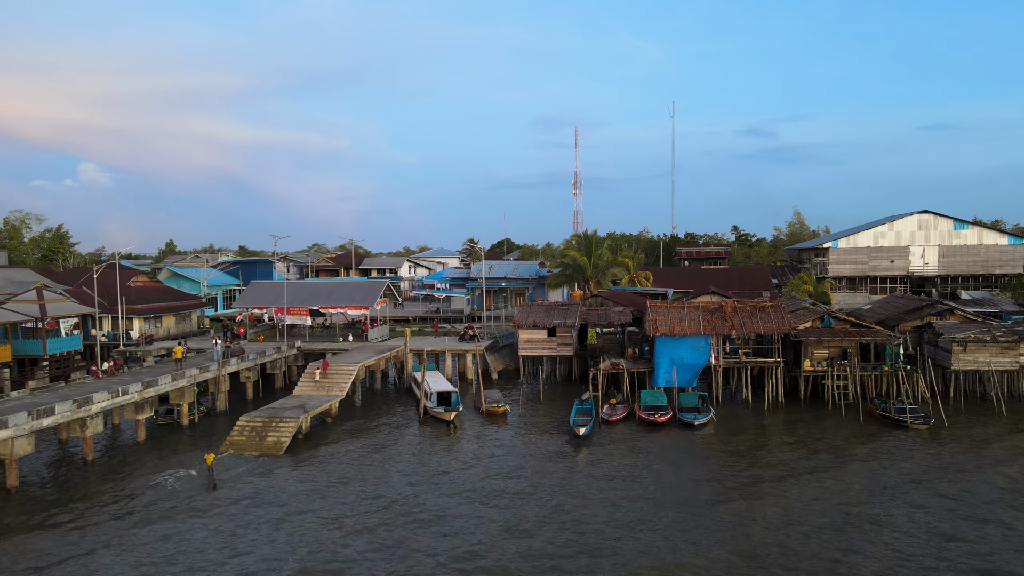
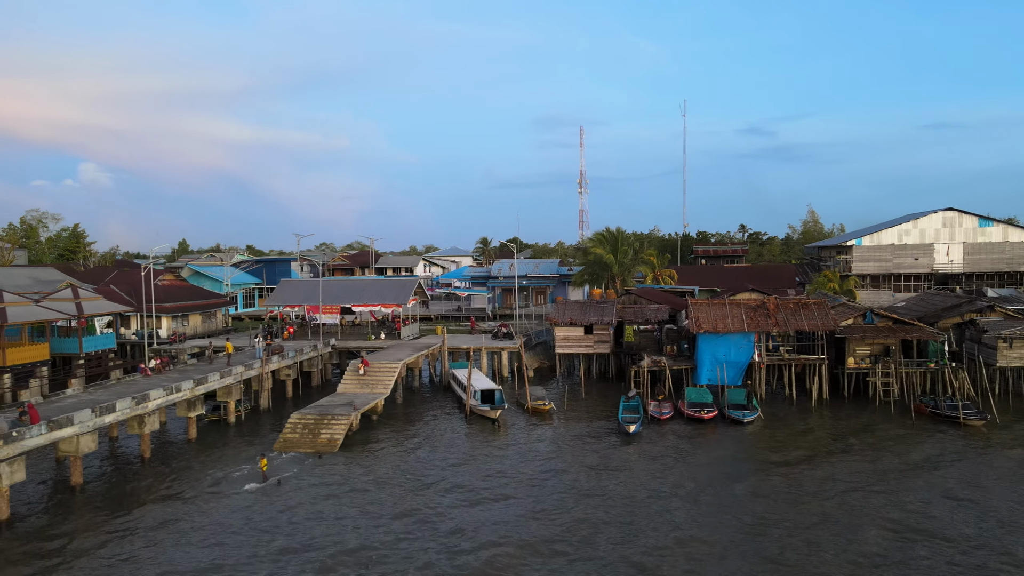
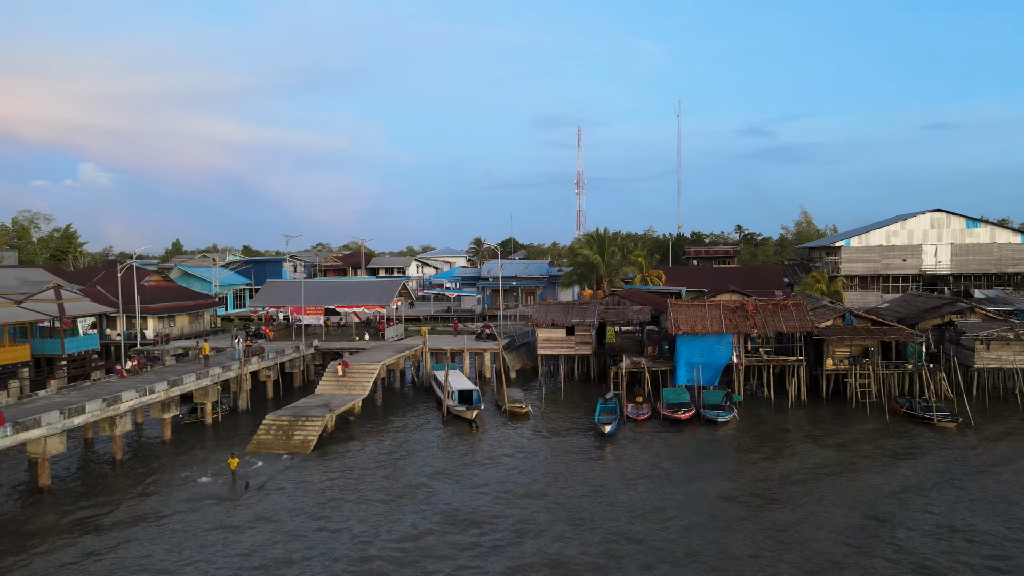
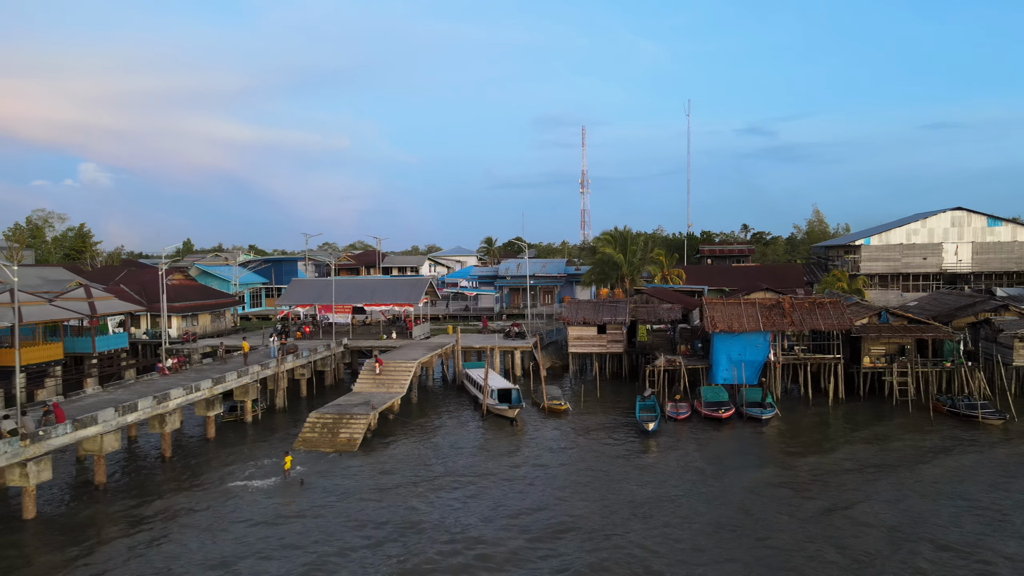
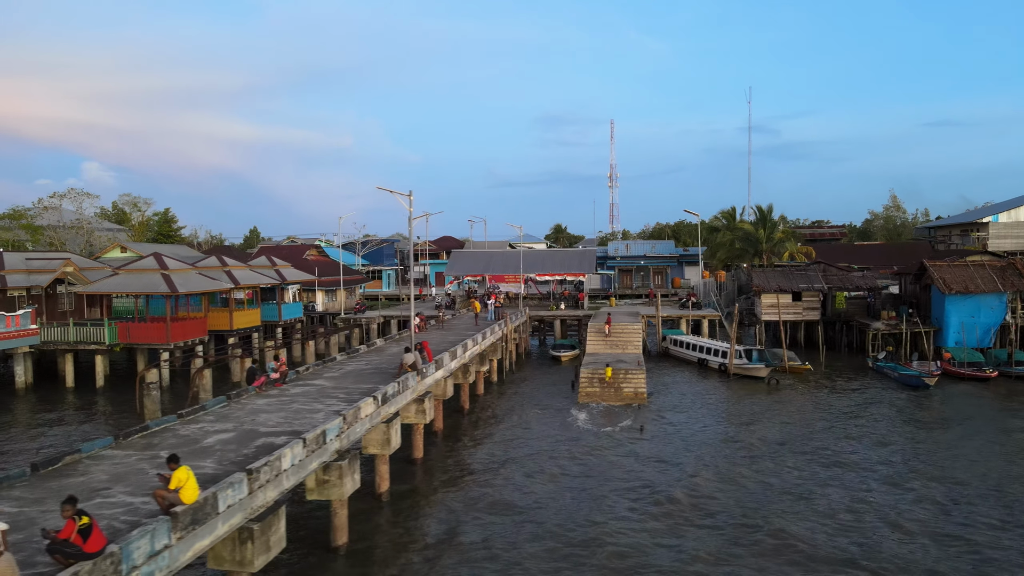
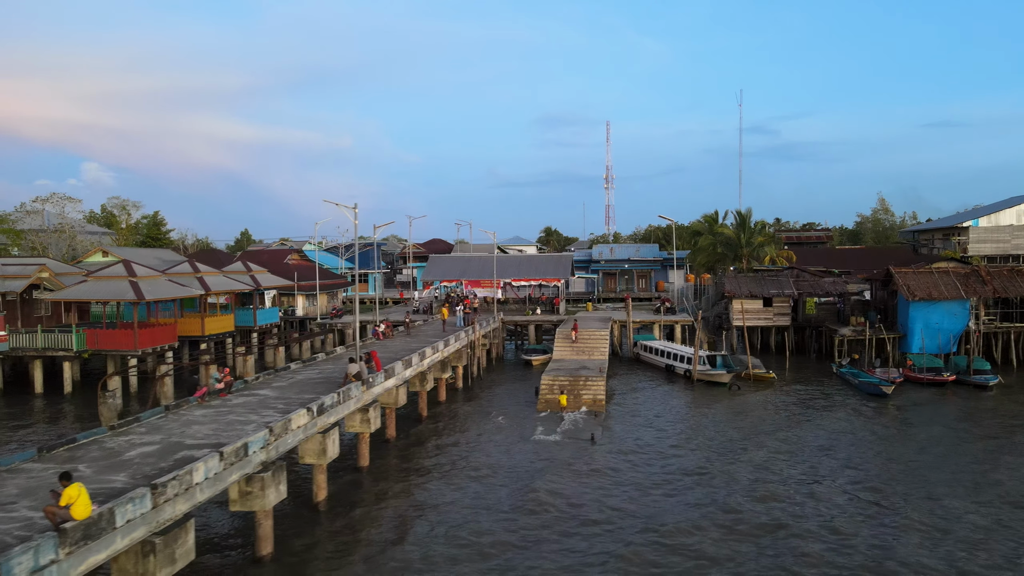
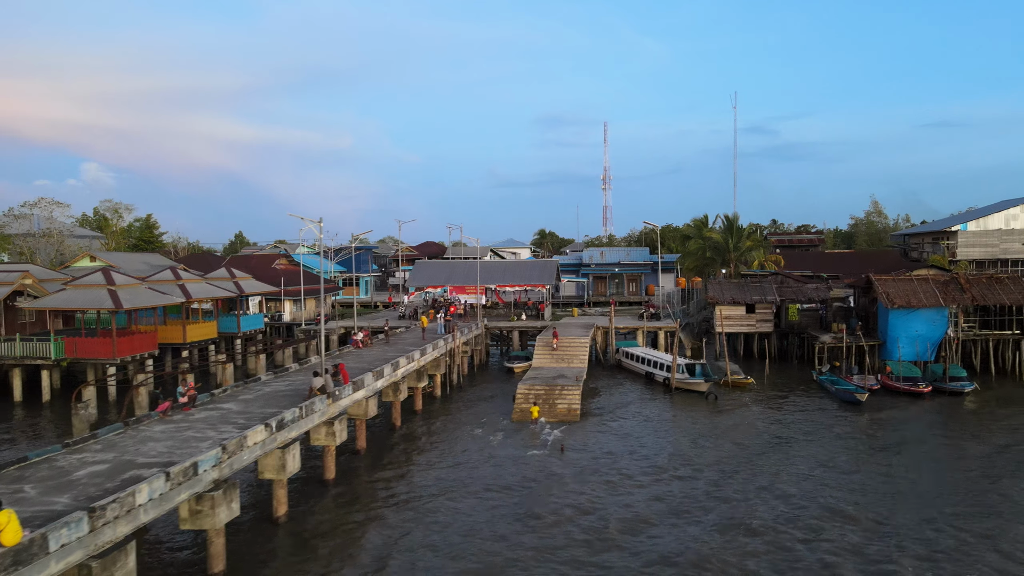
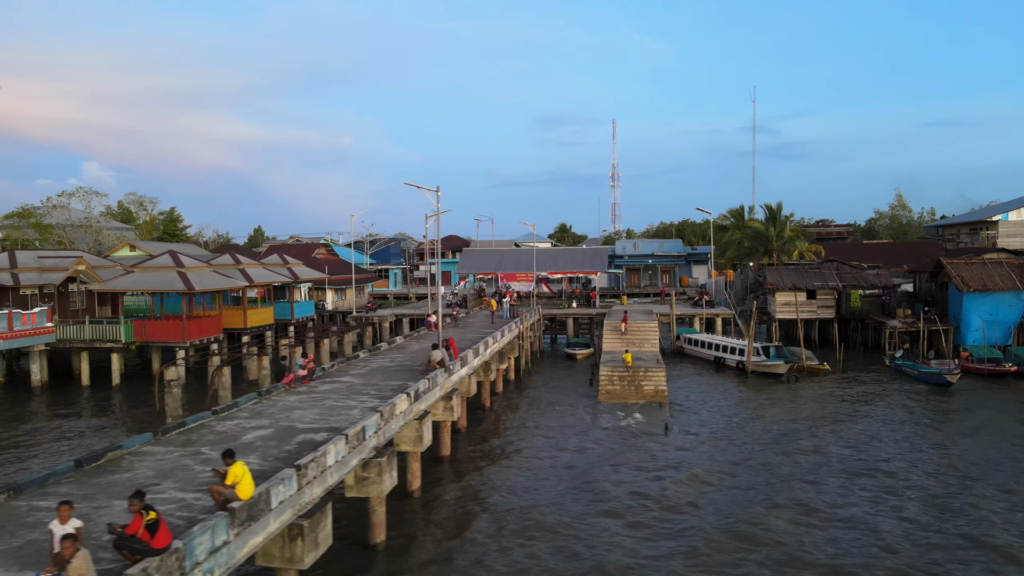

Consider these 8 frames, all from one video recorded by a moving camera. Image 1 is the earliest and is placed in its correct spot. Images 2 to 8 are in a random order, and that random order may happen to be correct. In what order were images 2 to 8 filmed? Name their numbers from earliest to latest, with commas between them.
3, 2, 4, 7, 6, 5, 8
